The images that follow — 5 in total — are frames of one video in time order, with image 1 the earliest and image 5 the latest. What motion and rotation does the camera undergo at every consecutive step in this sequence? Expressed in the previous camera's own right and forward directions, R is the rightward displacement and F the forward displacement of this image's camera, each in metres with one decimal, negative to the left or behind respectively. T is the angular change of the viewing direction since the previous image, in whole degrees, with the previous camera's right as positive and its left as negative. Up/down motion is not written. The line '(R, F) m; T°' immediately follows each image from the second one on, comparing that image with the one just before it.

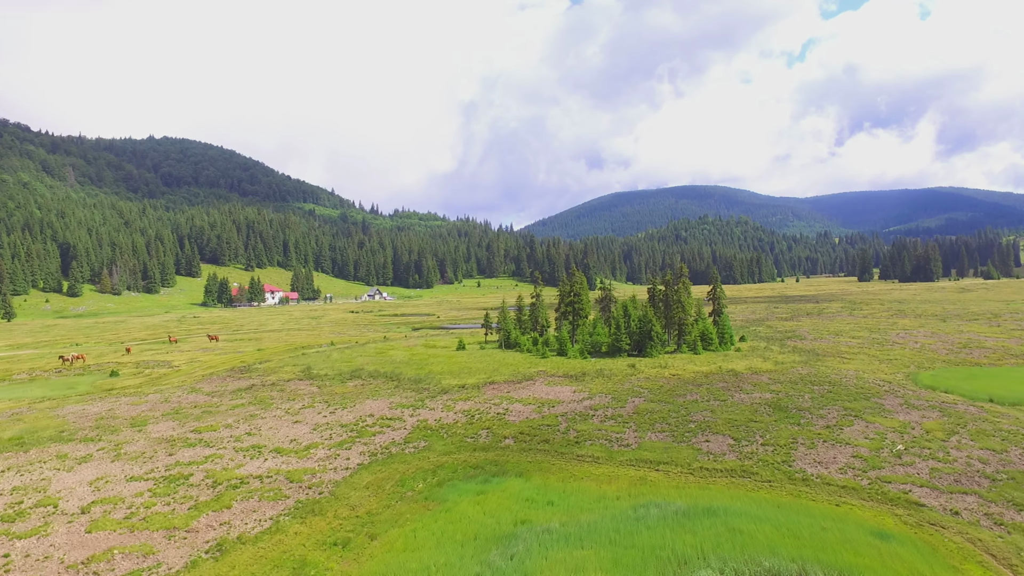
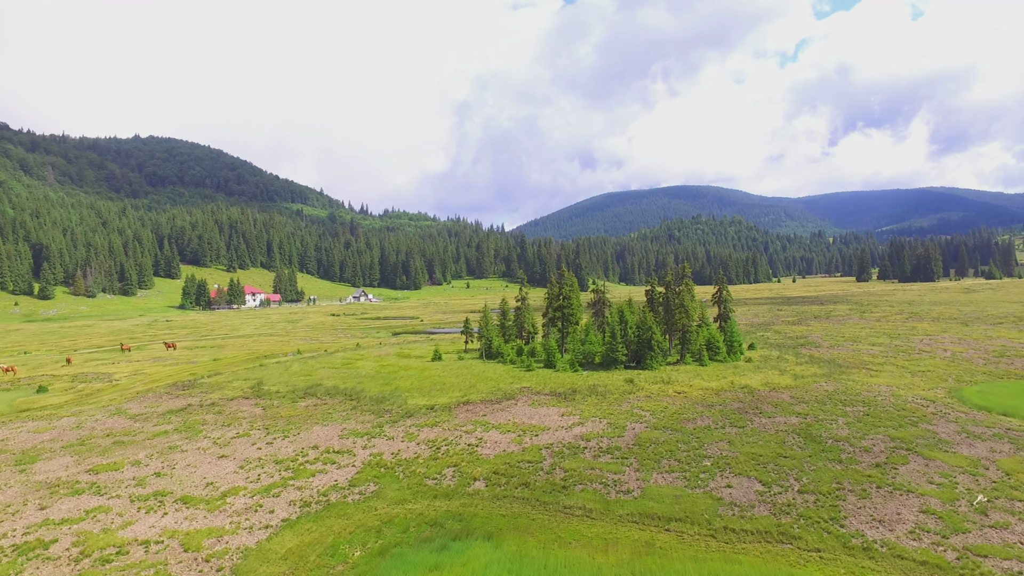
(+0.9, +8.2) m; +1°
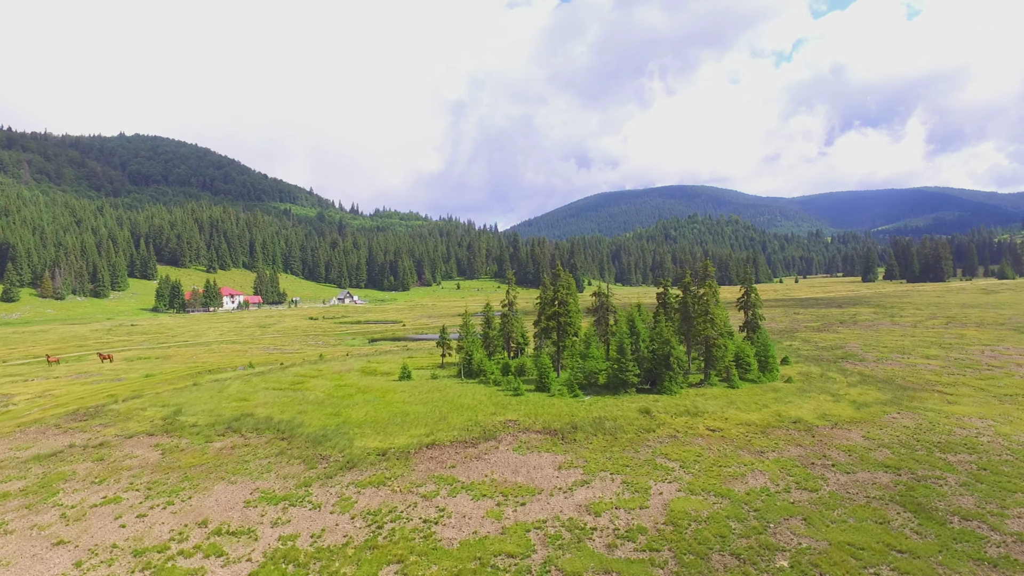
(+0.7, +11.9) m; 0°
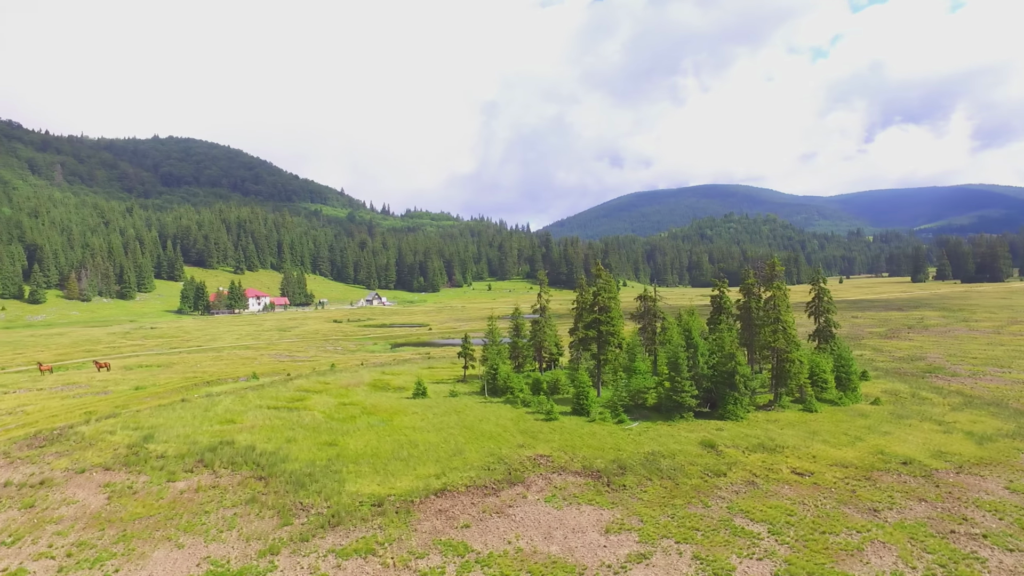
(0.0, +7.9) m; -2°
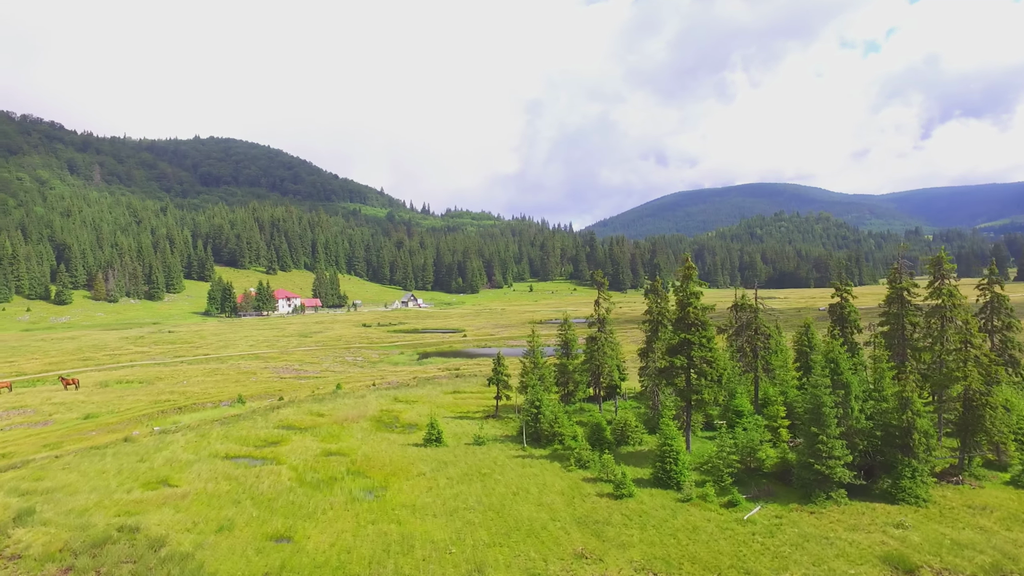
(-0.3, +13.6) m; -3°
